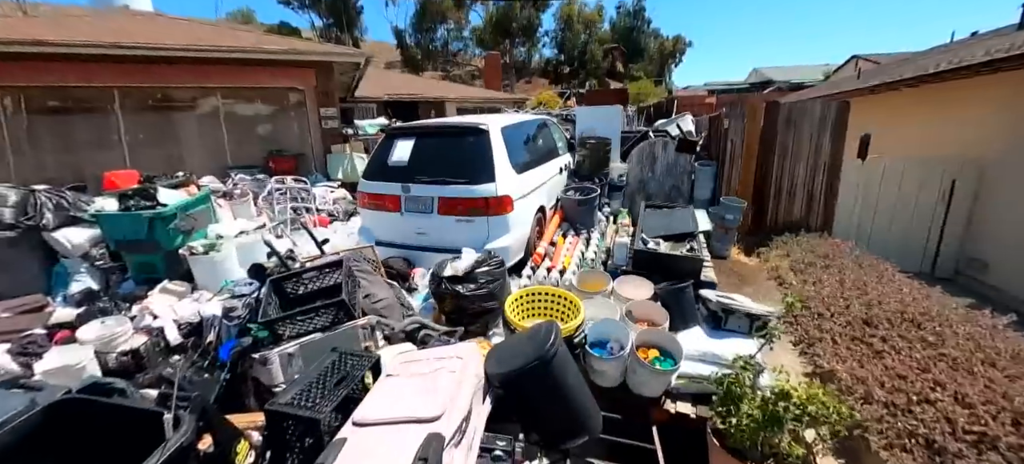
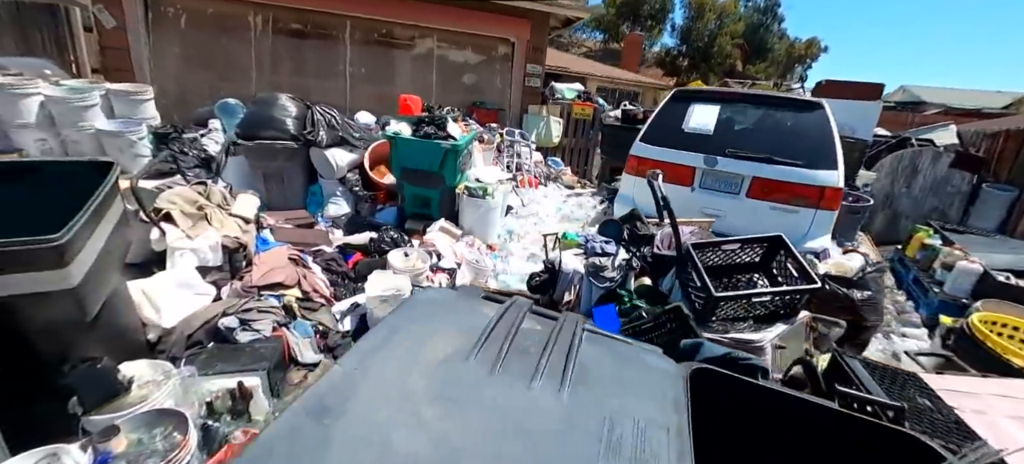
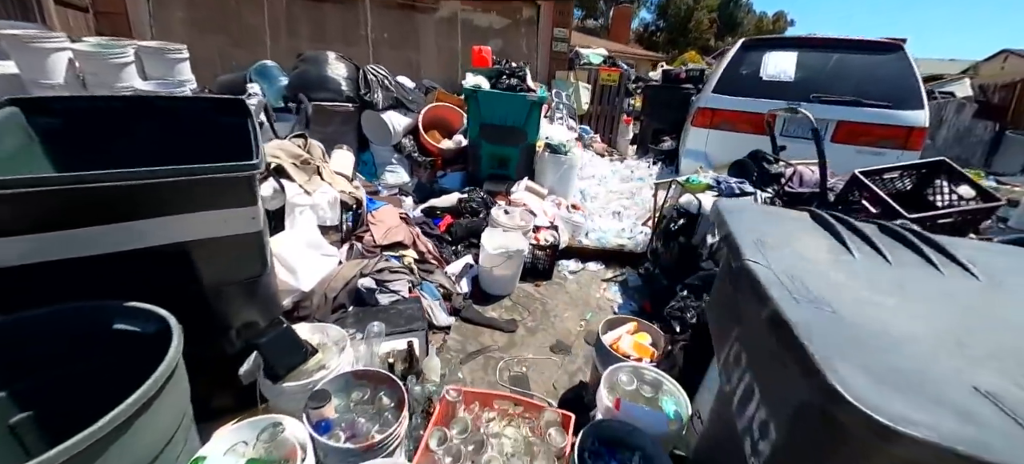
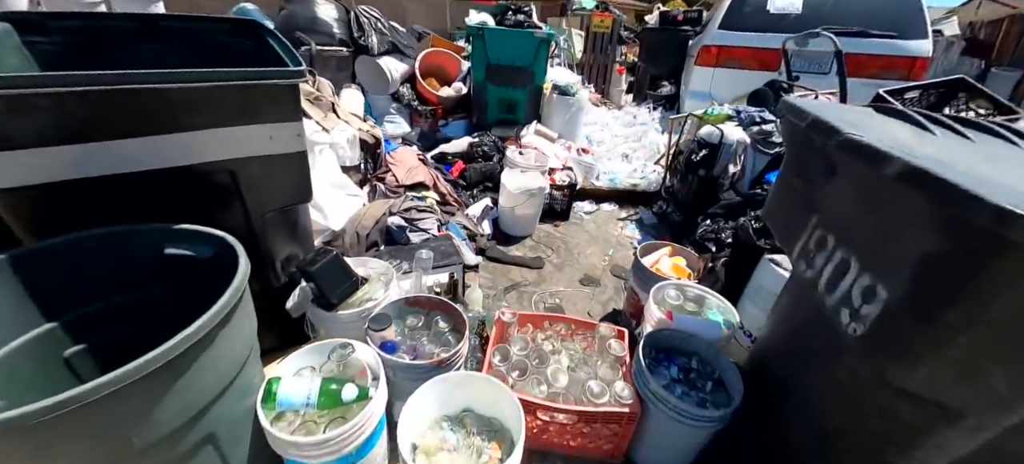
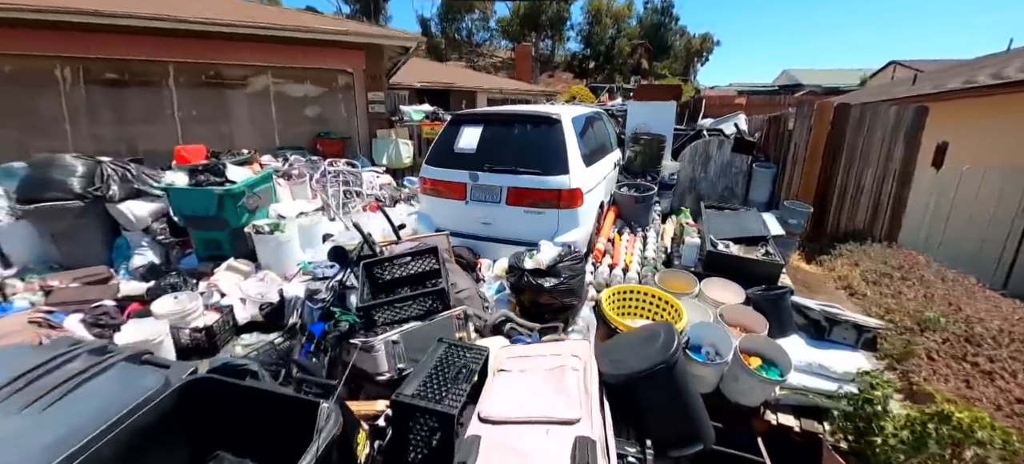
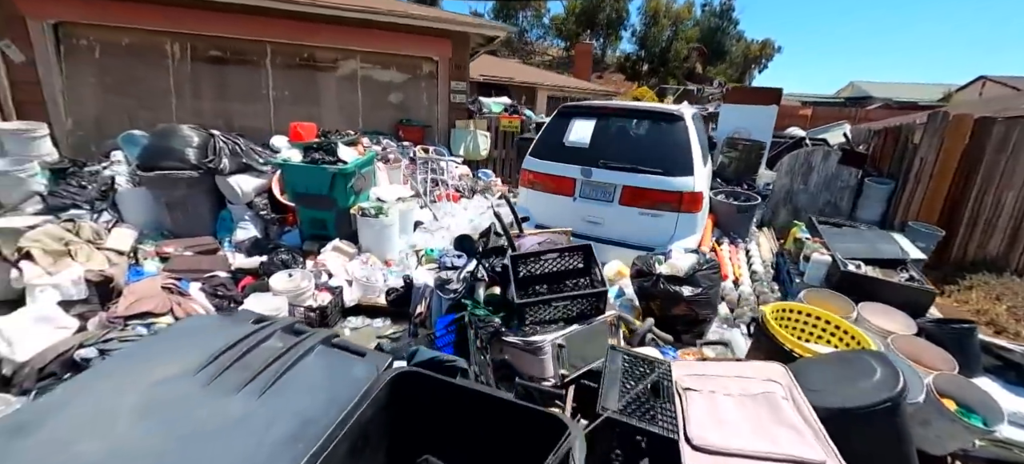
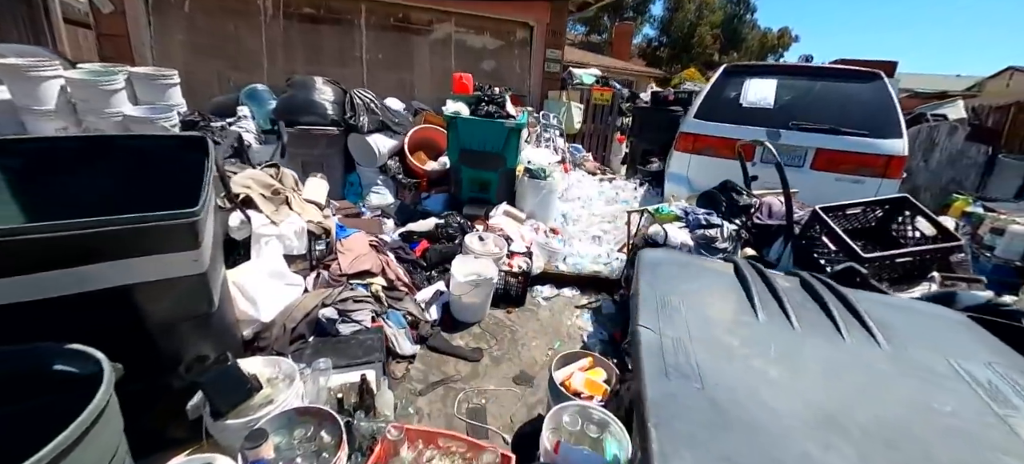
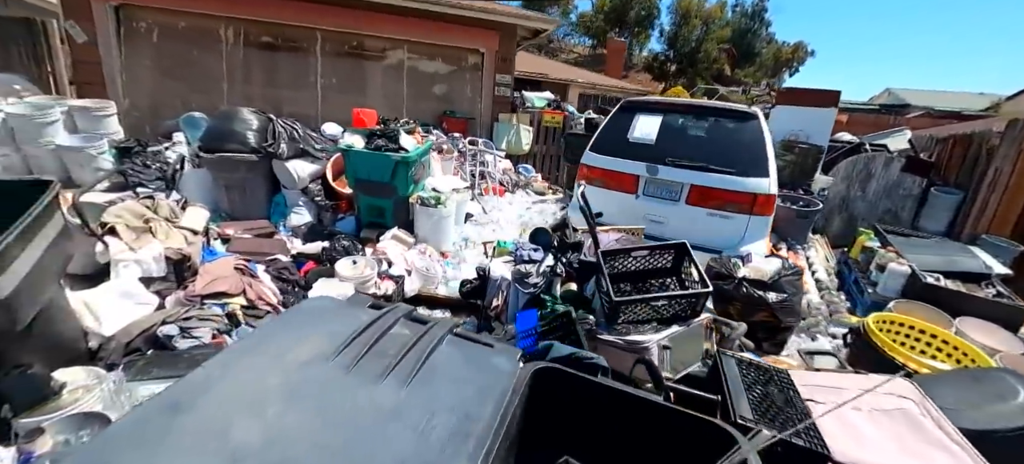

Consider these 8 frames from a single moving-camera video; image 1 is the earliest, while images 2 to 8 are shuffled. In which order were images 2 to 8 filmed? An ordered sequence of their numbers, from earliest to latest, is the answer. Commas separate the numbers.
5, 6, 8, 2, 7, 3, 4
